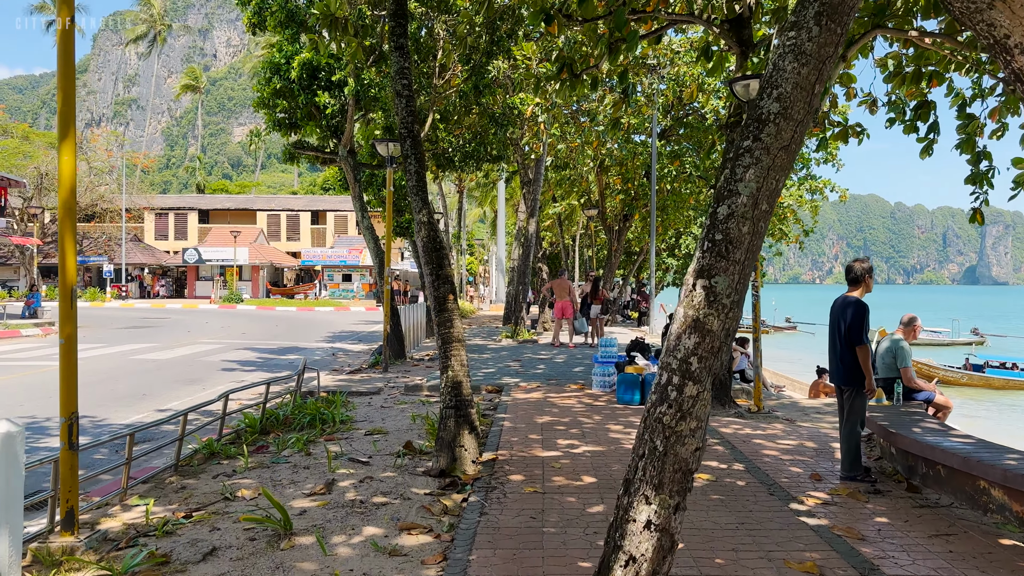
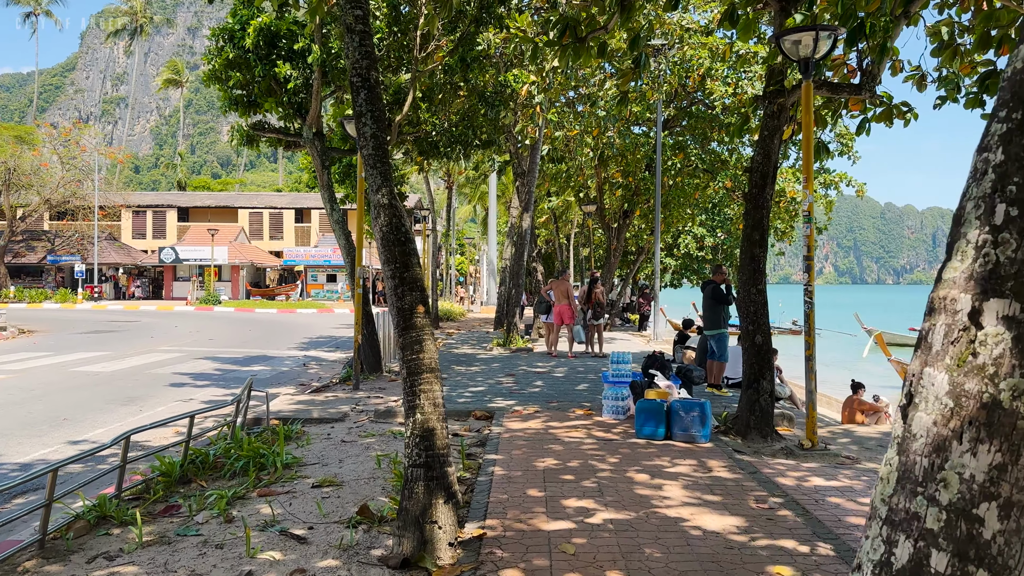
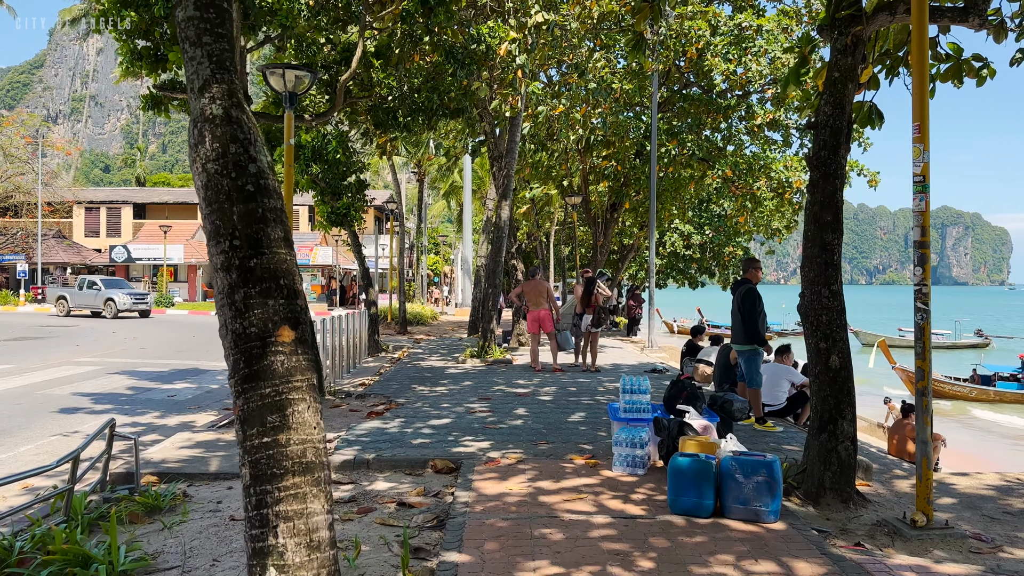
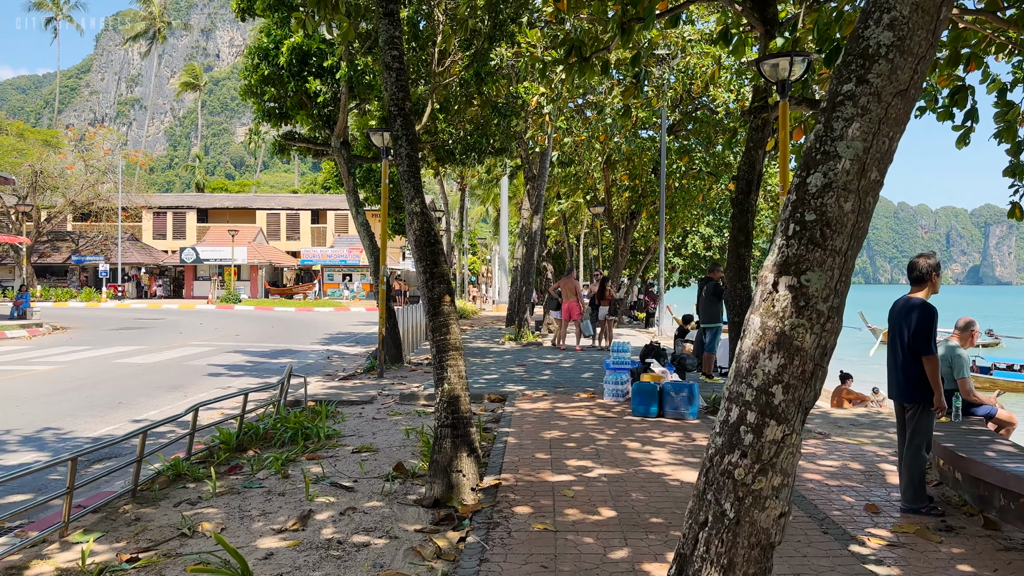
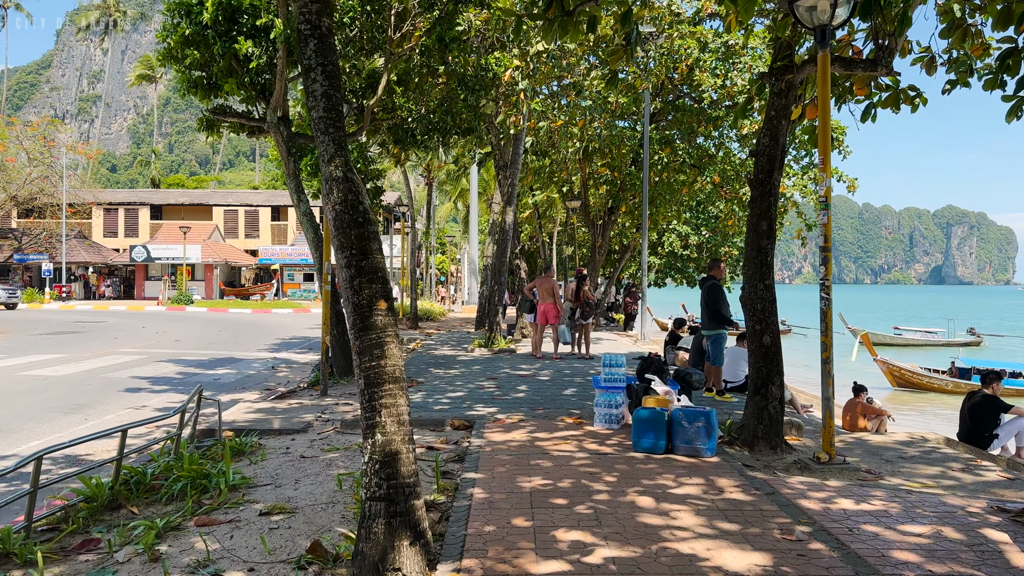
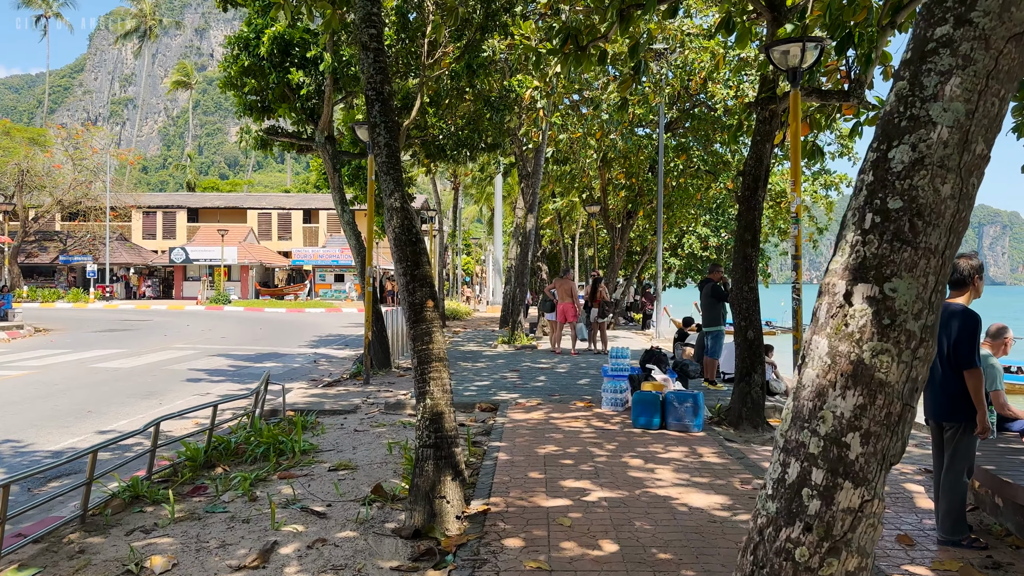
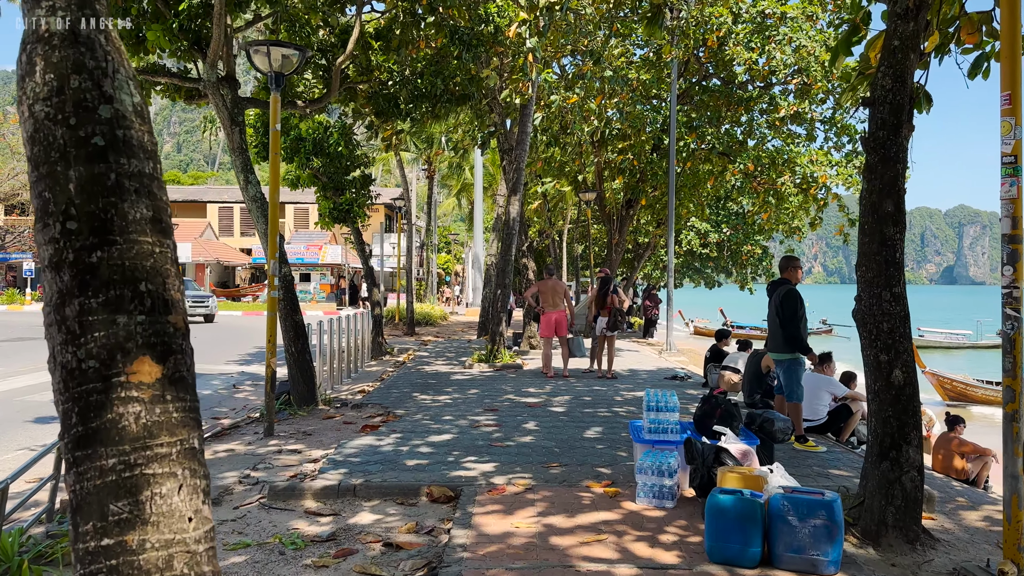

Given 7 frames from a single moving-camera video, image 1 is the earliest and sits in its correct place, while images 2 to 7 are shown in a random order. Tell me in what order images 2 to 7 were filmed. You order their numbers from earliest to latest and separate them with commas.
4, 6, 2, 5, 3, 7
